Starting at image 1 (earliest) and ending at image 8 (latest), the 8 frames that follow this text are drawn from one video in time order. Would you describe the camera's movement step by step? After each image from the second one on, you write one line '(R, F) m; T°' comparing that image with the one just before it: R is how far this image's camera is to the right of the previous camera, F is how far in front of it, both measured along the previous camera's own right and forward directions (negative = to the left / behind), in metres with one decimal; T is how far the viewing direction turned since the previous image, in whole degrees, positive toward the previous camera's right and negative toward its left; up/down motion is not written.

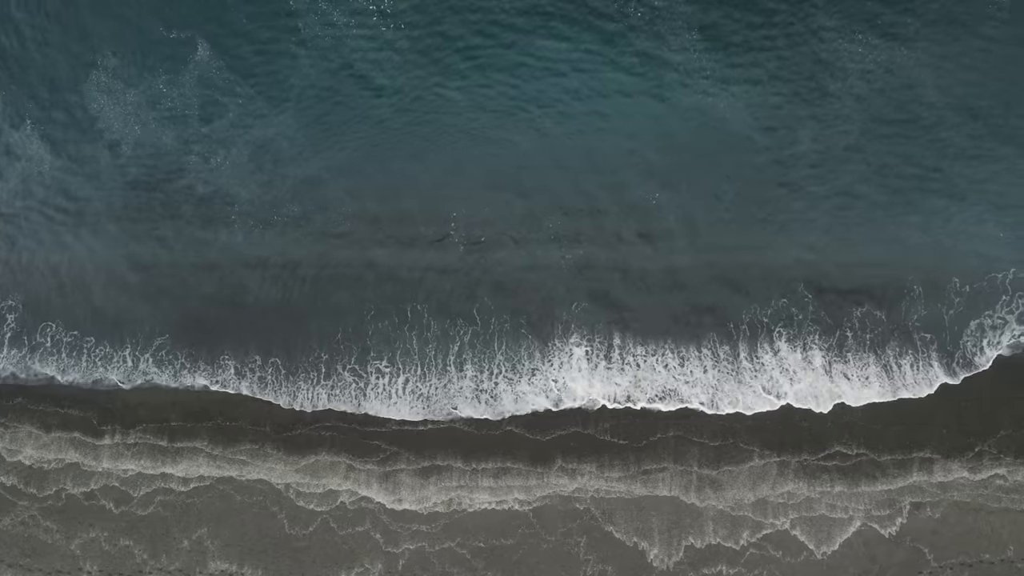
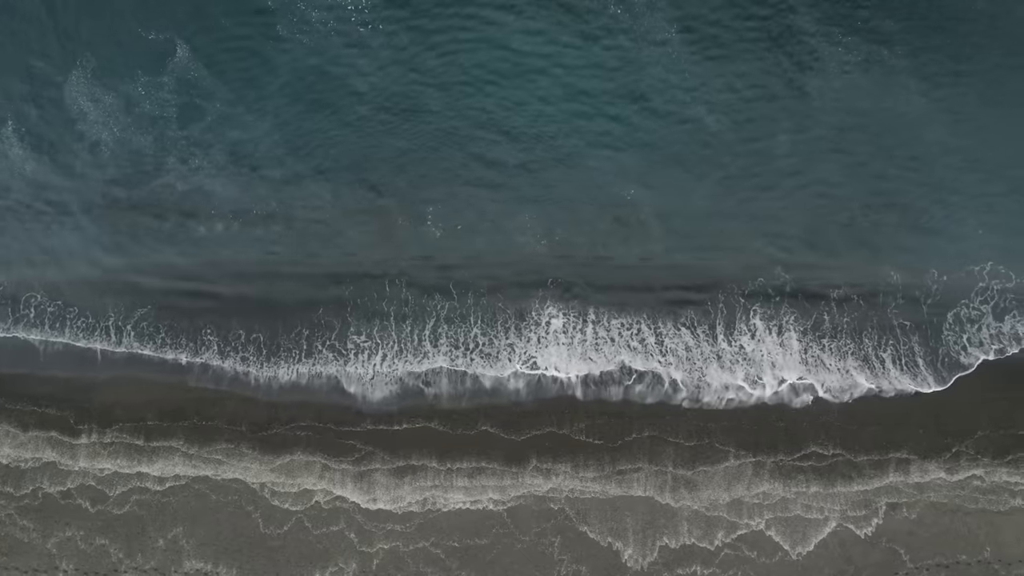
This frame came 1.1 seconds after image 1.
(+0.8, 0.0) m; 0°
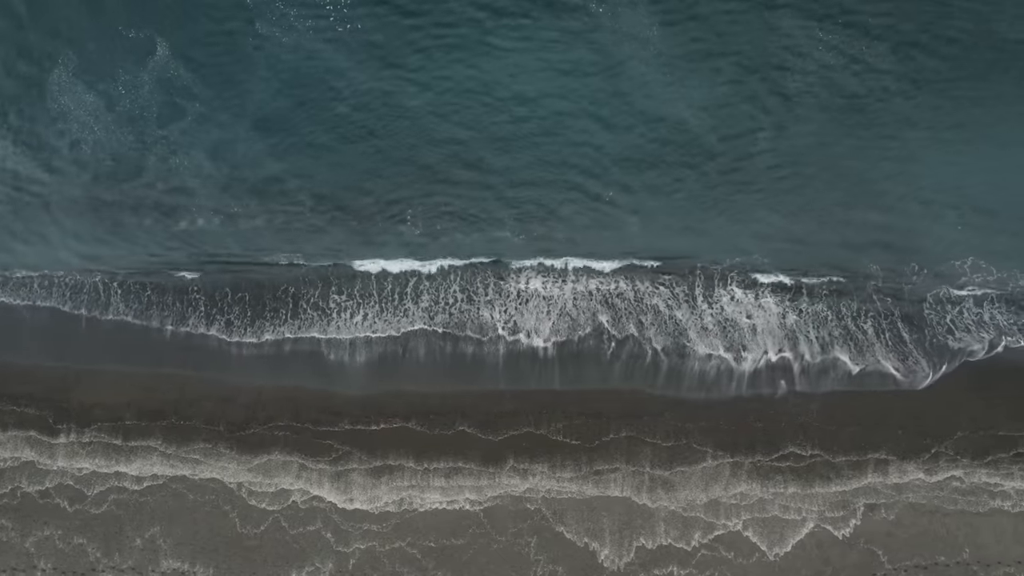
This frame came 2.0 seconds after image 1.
(+0.8, 0.0) m; 0°
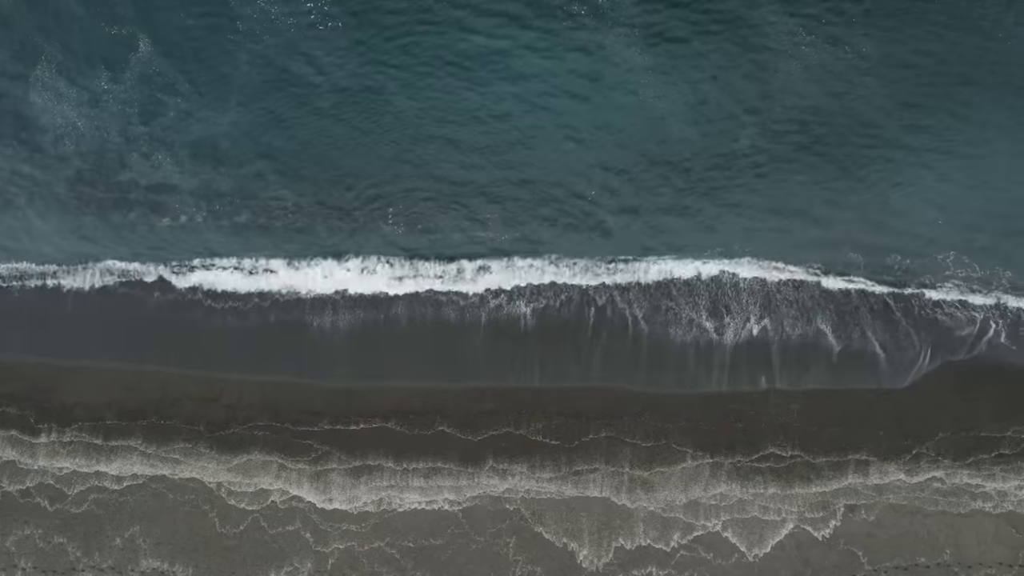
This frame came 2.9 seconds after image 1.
(+0.7, 0.0) m; 0°
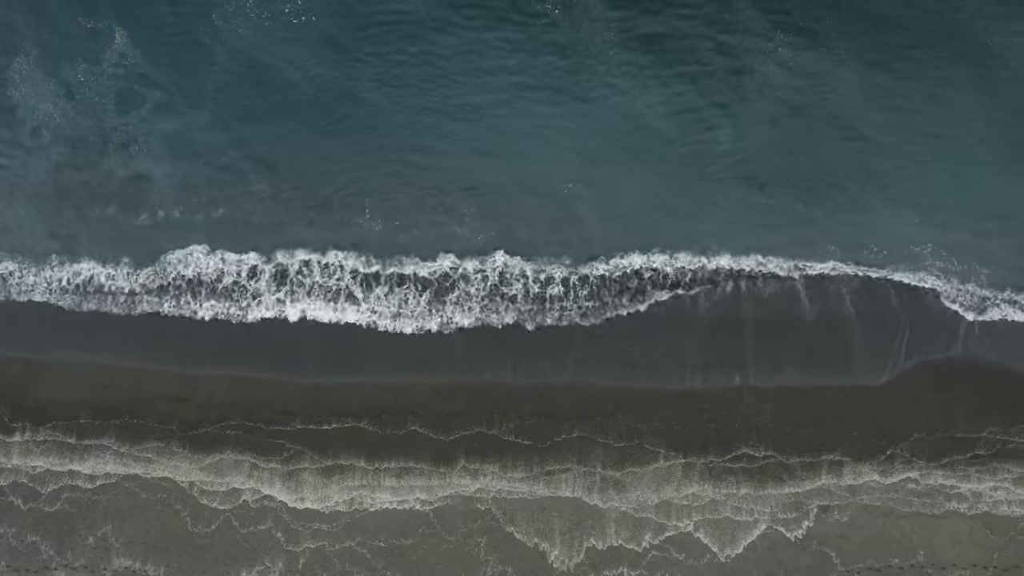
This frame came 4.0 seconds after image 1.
(+0.9, +0.1) m; 0°
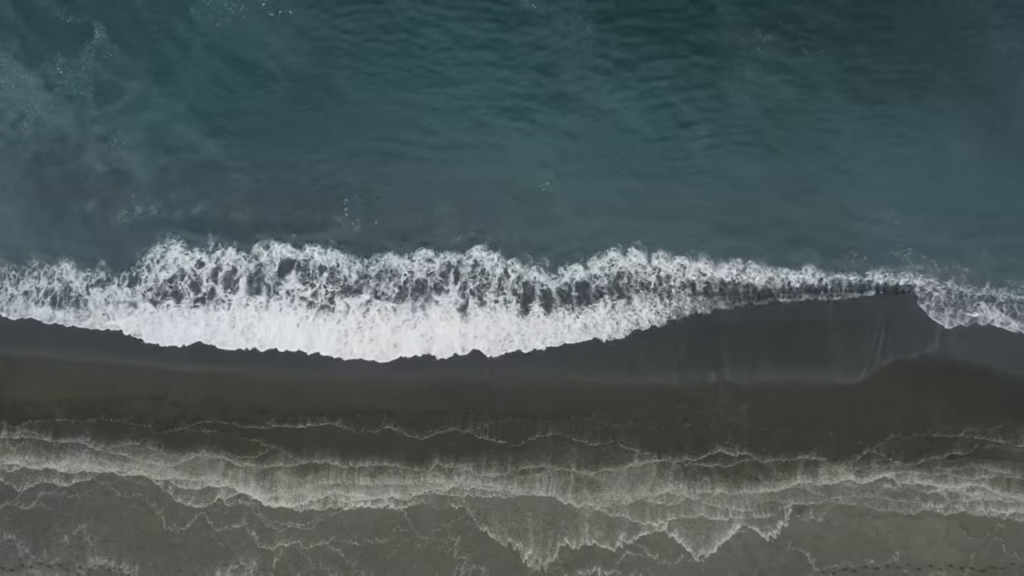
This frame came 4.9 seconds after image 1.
(+0.8, 0.0) m; 0°
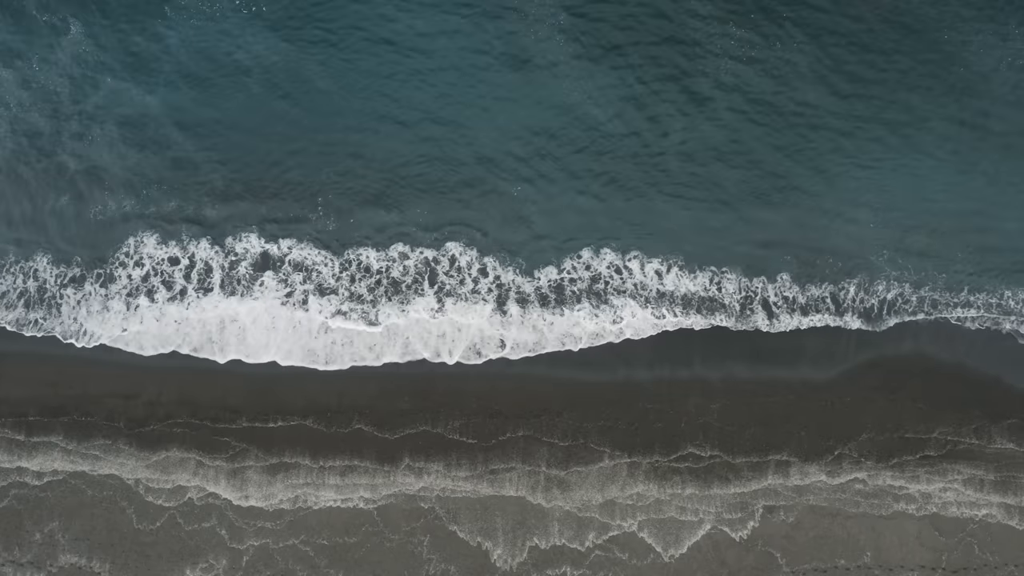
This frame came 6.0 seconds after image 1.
(+1.0, 0.0) m; 0°
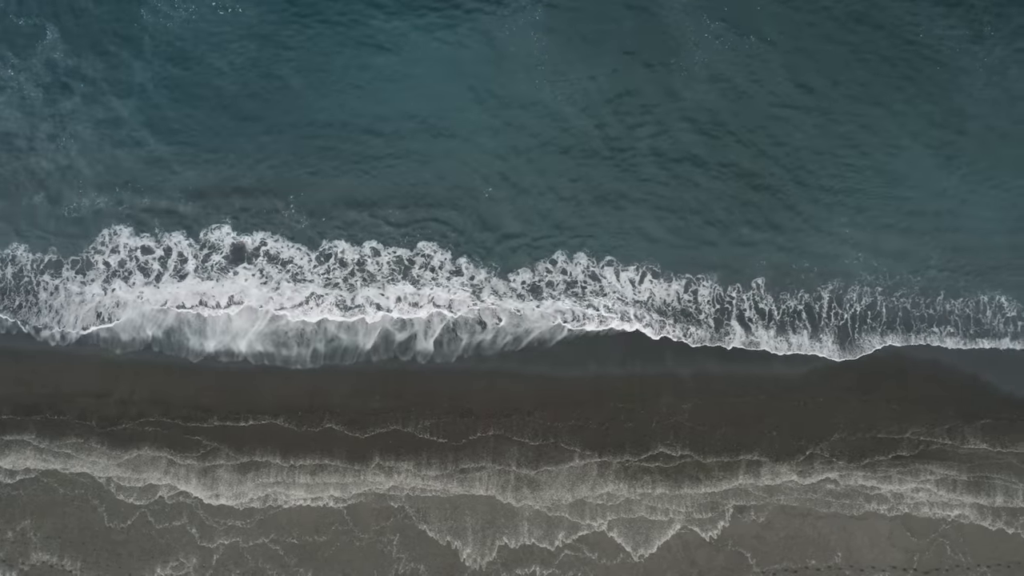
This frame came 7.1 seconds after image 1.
(+1.0, 0.0) m; 0°
